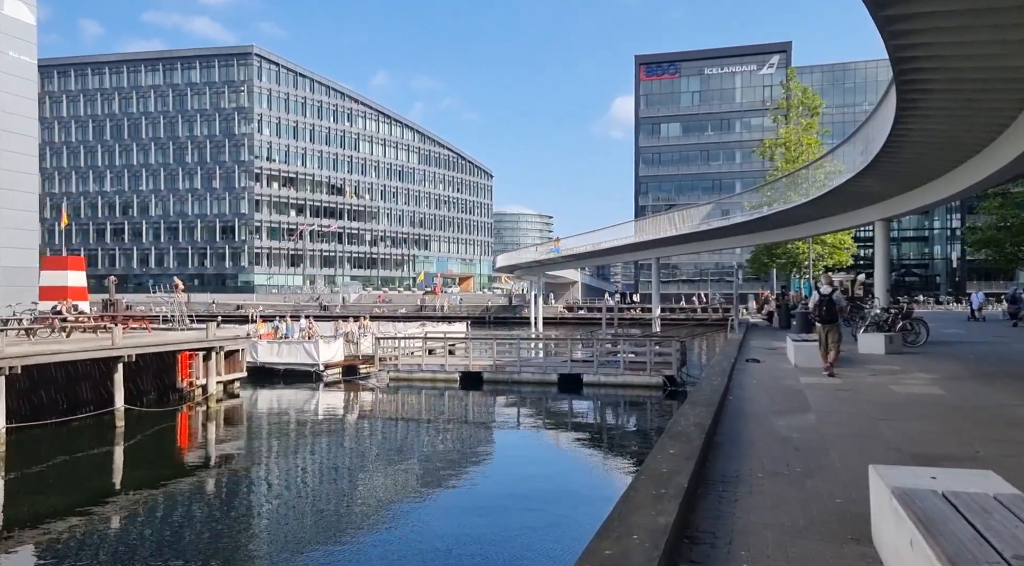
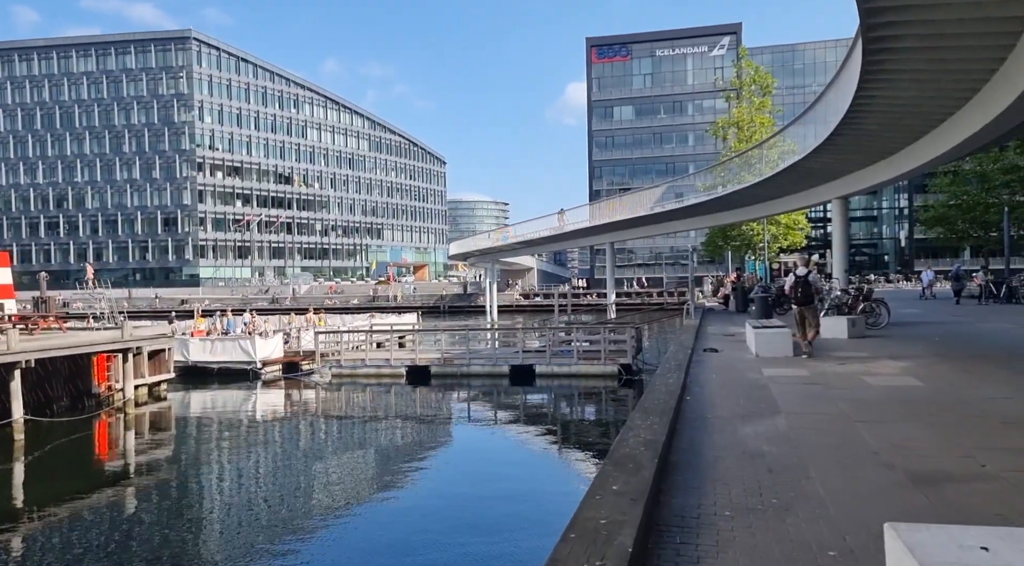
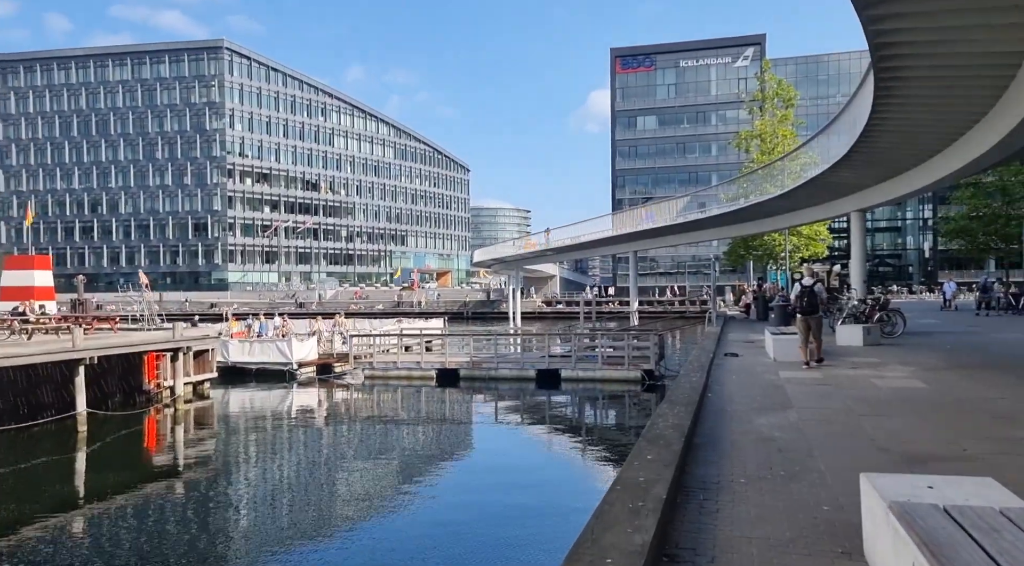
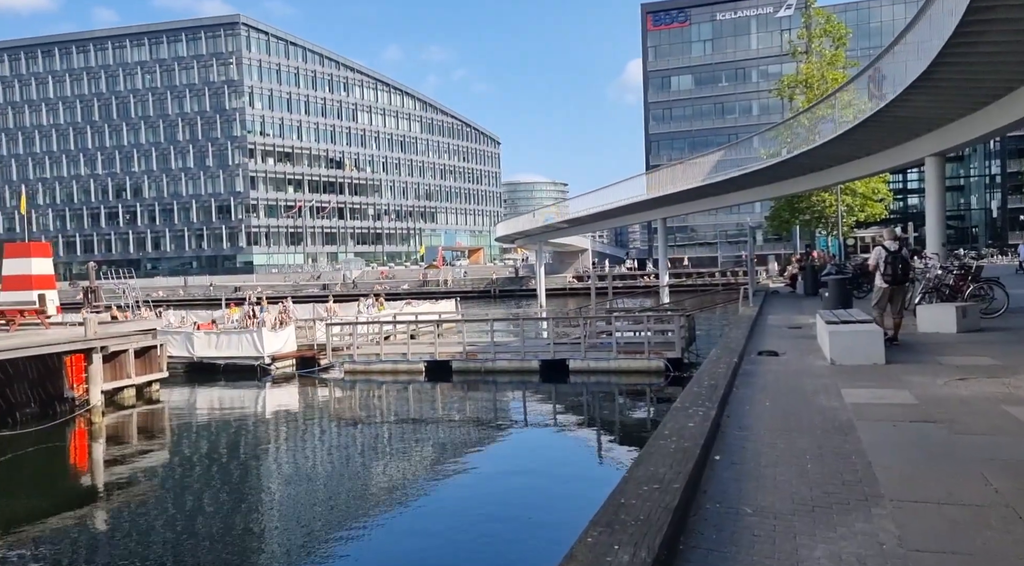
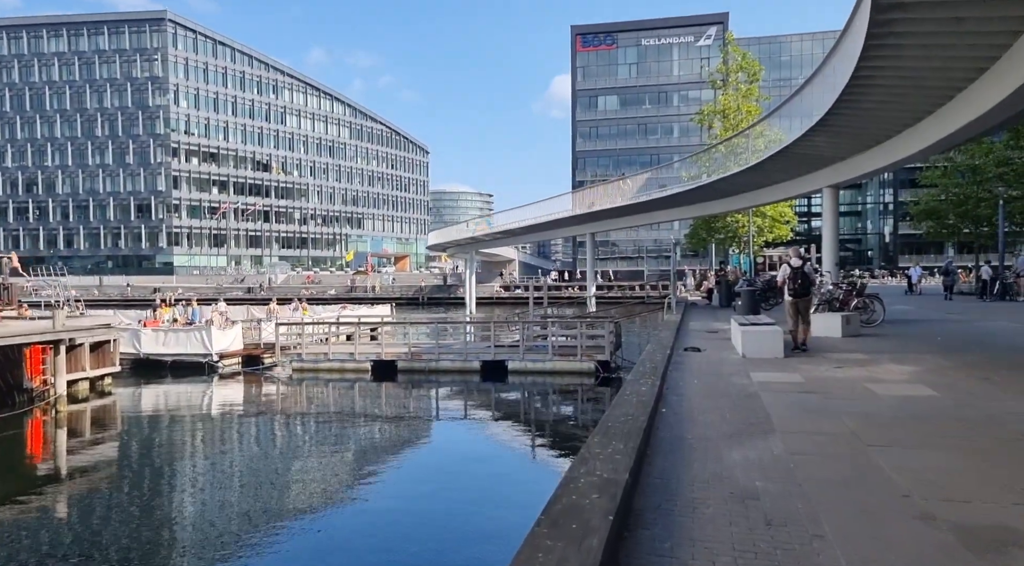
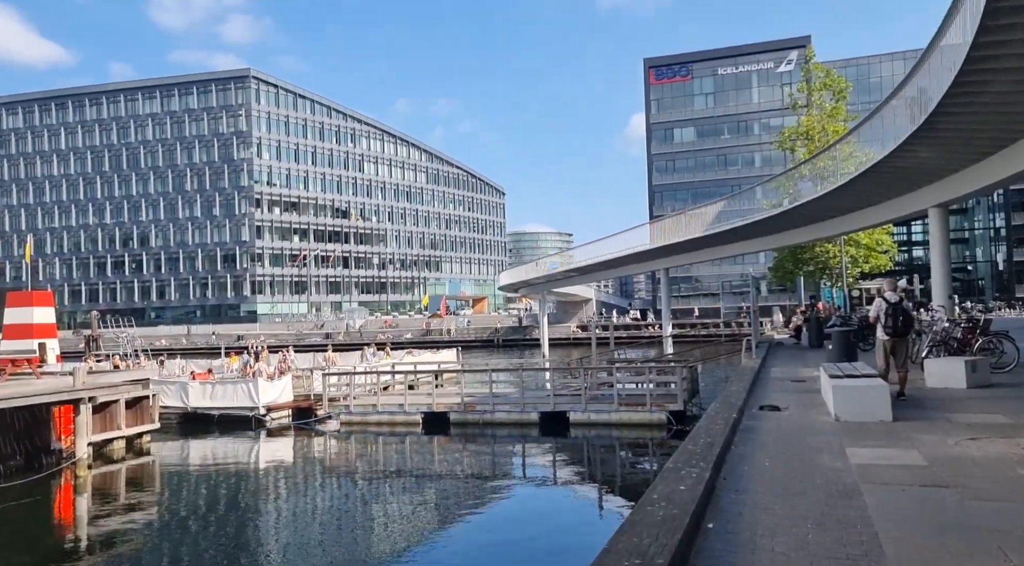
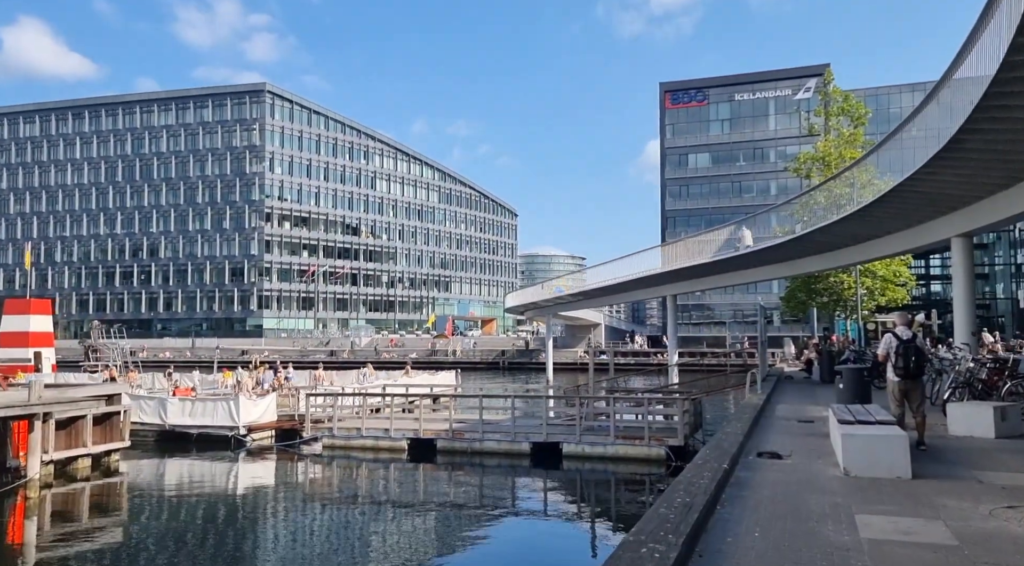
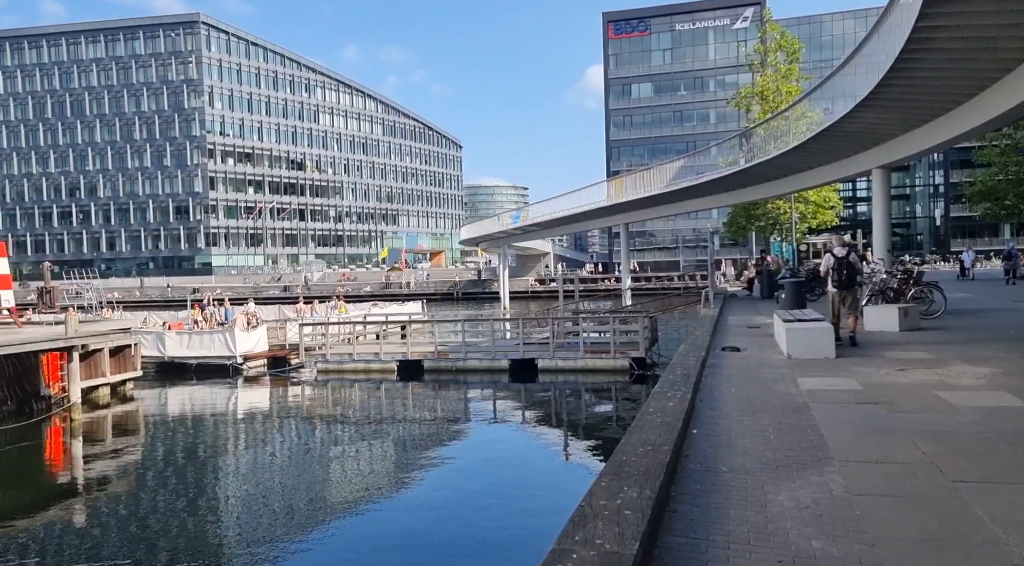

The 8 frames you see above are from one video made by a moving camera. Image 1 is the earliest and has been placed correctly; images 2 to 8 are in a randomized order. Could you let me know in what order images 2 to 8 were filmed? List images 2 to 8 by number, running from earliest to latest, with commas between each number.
3, 2, 5, 8, 4, 6, 7
